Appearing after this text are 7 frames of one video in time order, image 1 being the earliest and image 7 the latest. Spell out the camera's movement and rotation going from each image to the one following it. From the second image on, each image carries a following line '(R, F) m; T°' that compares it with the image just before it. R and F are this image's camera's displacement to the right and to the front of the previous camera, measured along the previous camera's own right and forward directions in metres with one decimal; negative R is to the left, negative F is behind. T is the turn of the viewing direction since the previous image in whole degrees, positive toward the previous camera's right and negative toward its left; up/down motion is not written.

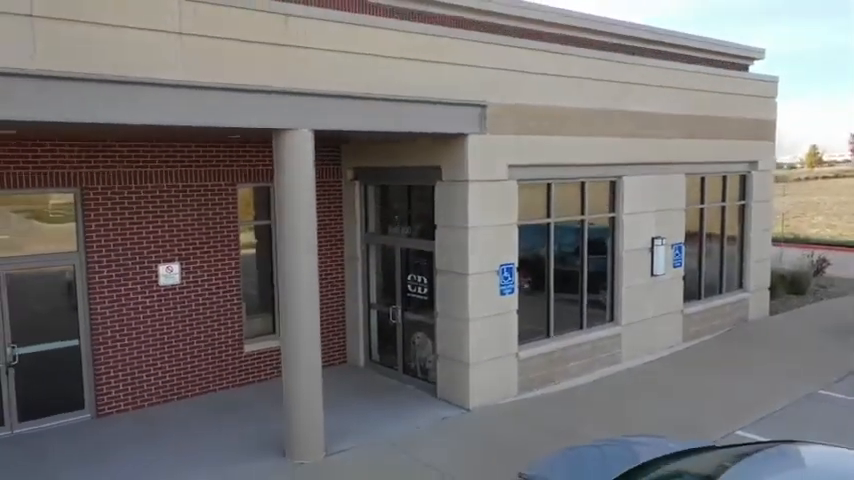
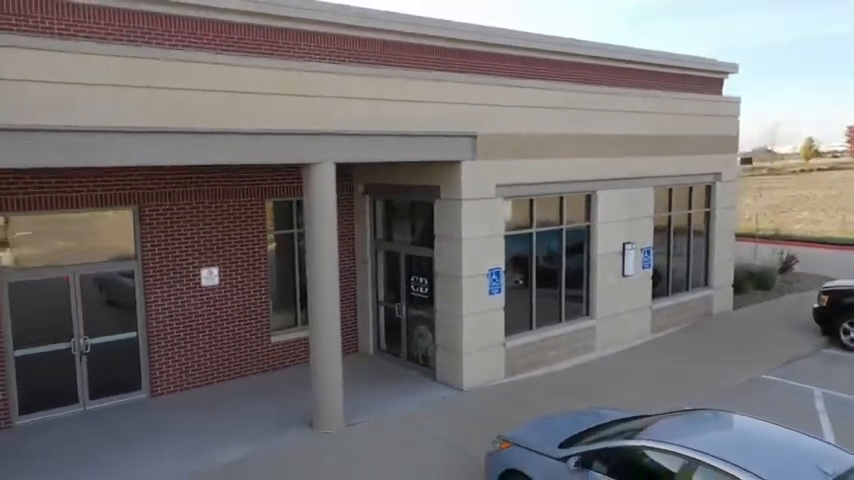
(0.0, -1.6) m; 0°
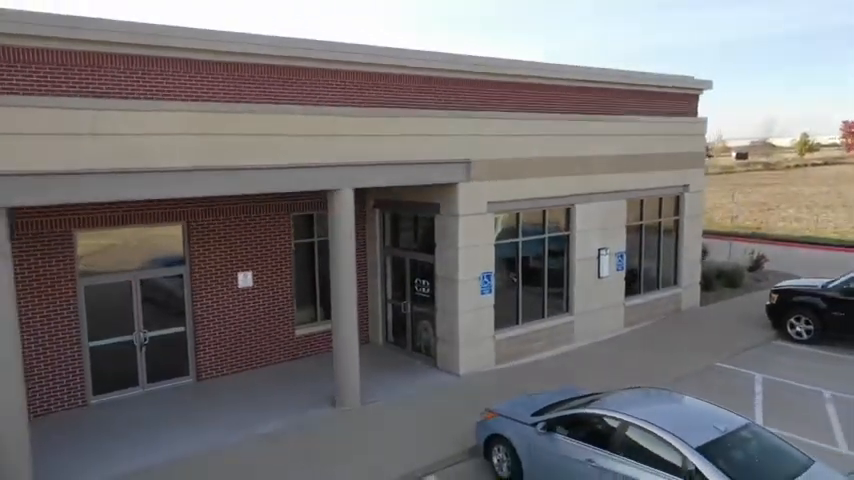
(0.0, -1.9) m; 0°
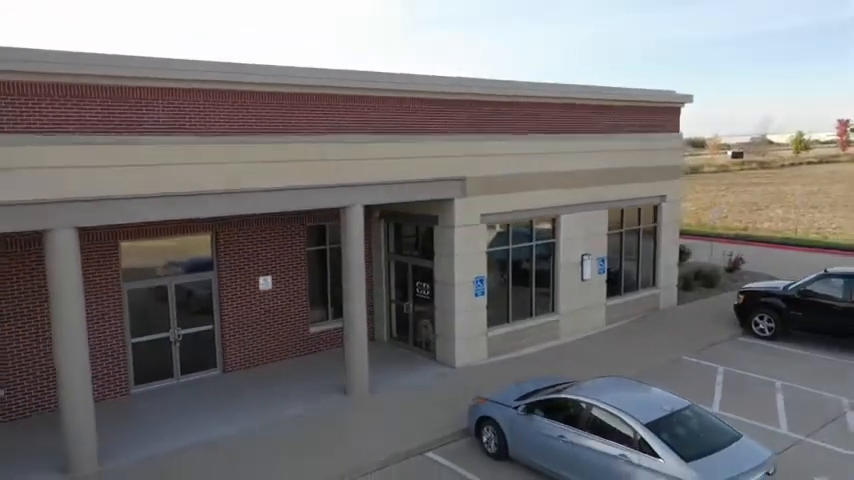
(0.0, -1.6) m; 0°
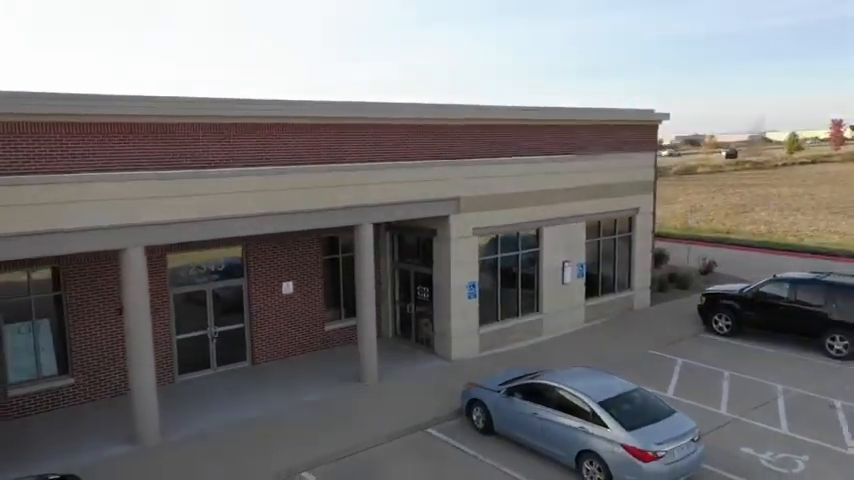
(0.0, -2.2) m; 0°
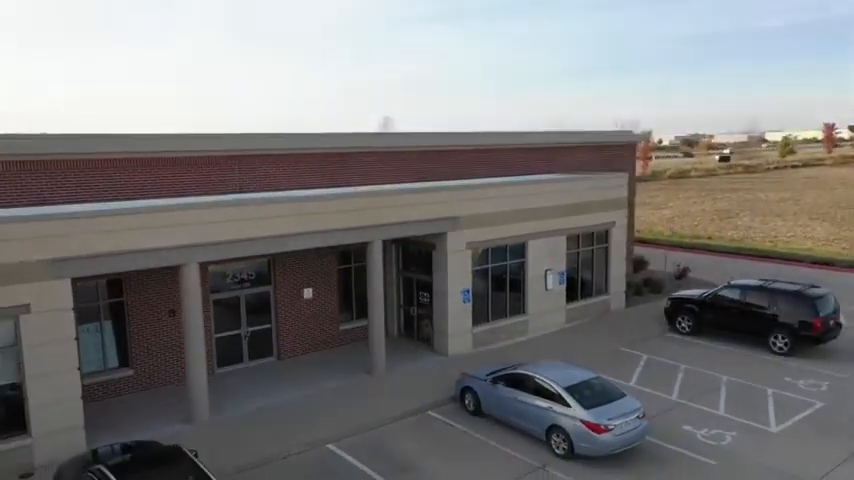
(0.0, -2.7) m; 0°
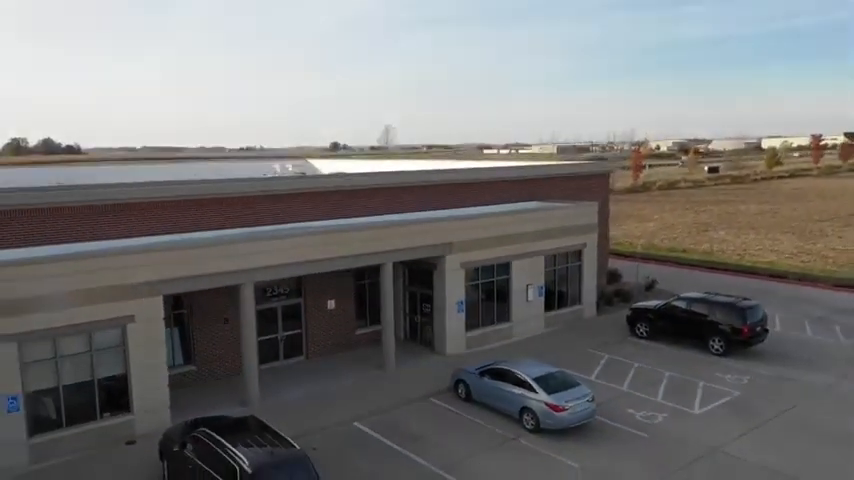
(-0.1, -4.3) m; 0°
